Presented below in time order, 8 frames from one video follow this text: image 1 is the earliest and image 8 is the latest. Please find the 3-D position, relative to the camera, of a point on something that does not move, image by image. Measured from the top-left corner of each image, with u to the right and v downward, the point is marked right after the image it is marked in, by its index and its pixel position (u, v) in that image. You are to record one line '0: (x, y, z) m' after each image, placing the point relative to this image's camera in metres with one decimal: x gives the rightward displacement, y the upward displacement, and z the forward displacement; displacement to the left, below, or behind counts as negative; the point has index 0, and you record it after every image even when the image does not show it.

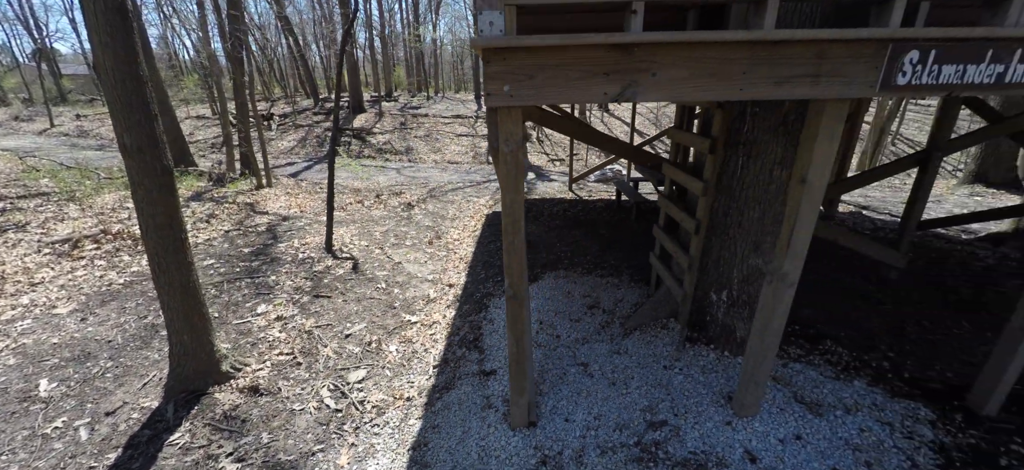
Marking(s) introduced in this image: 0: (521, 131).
0: (+0.1, +0.5, +2.1) m
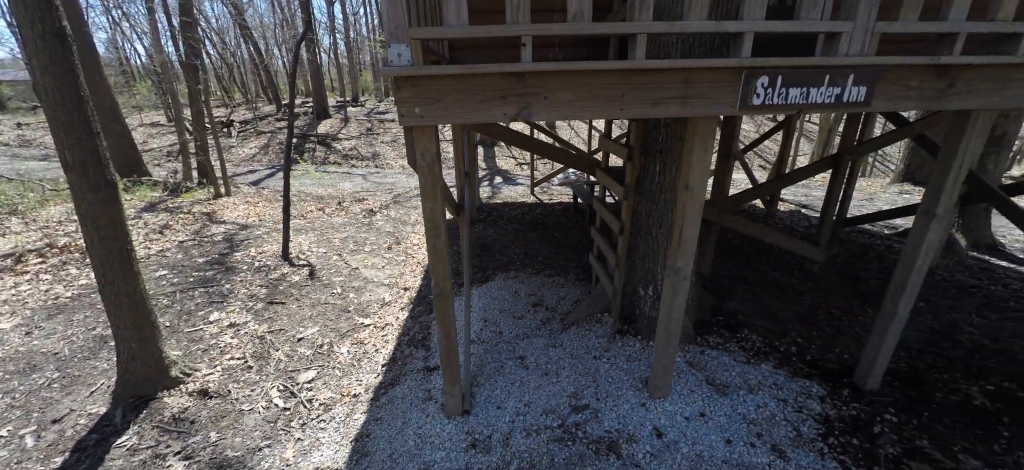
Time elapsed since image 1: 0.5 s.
0: (-0.4, +0.5, +2.4) m
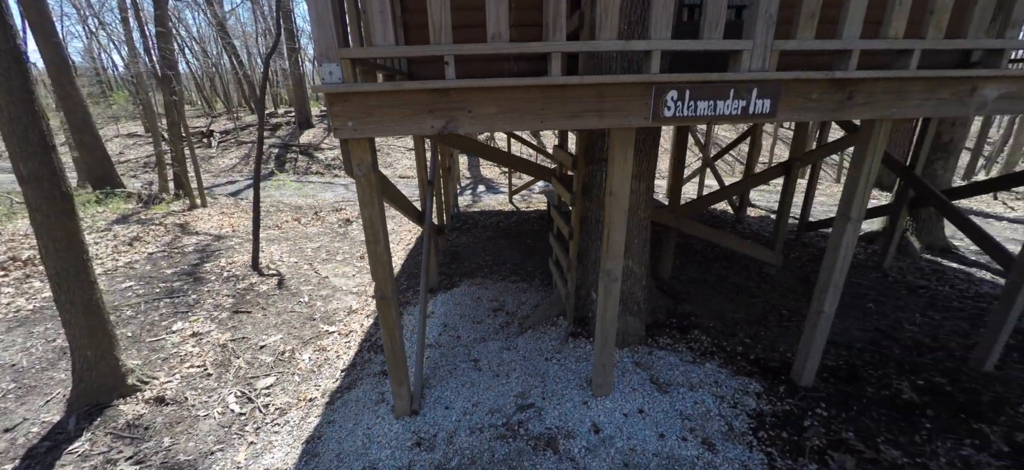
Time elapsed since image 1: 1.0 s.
0: (-0.8, +0.5, +2.5) m
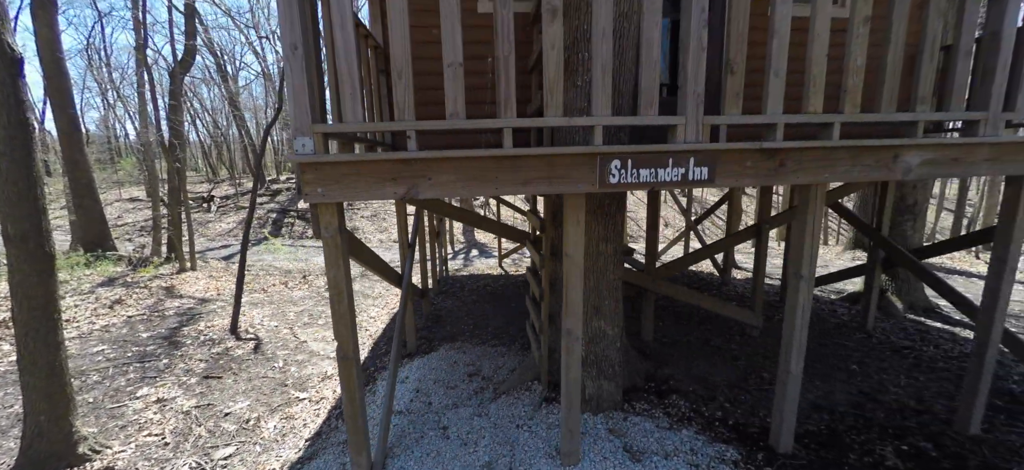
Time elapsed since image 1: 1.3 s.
0: (-1.1, +0.1, +2.7) m
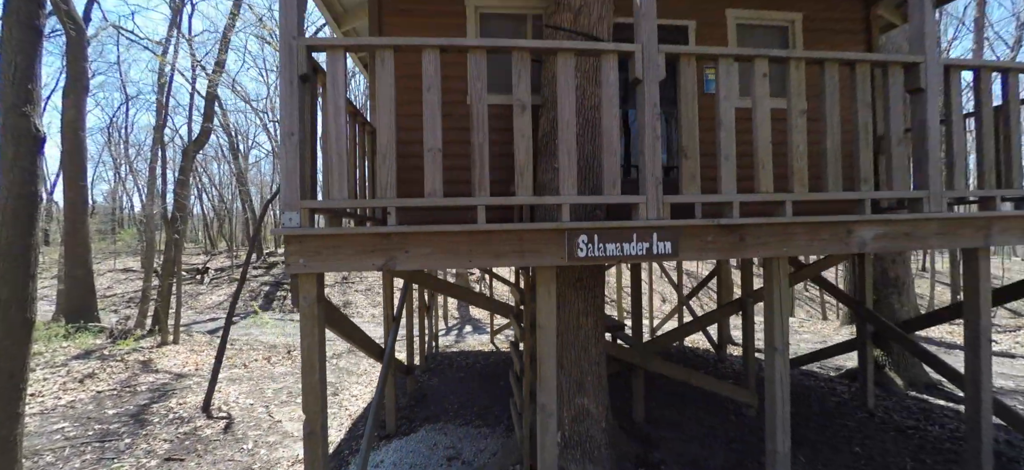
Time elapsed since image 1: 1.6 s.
0: (-1.2, -0.4, +2.7) m
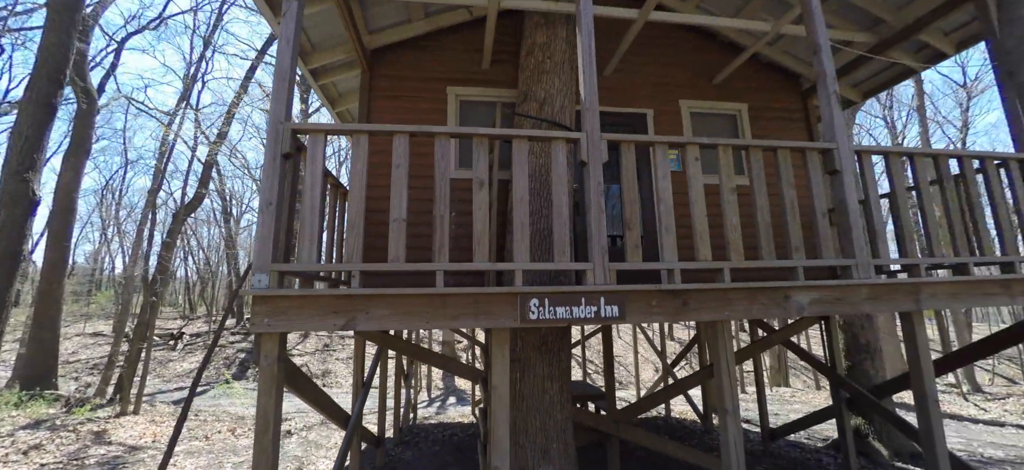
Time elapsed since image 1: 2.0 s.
0: (-1.5, -0.7, +2.8) m
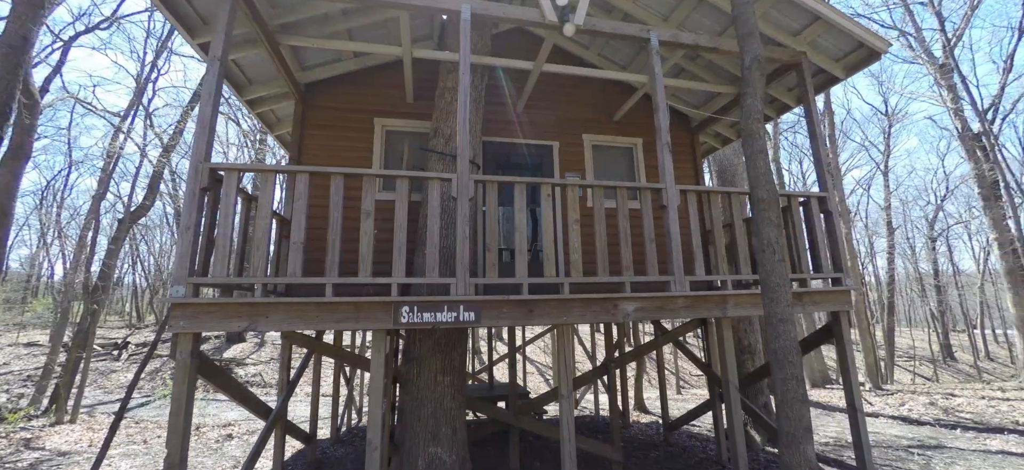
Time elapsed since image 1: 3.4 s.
0: (-2.5, -0.9, +3.4) m
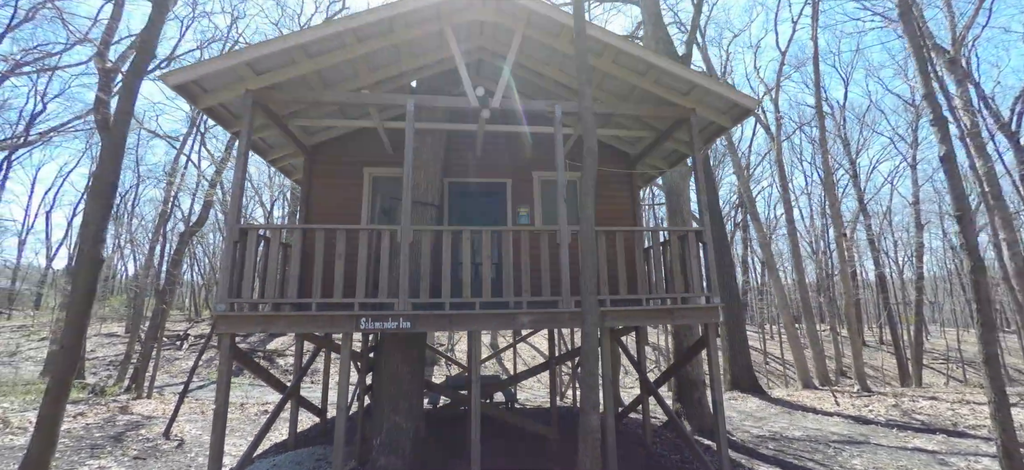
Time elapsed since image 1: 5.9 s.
0: (-3.4, -1.3, +5.2) m
